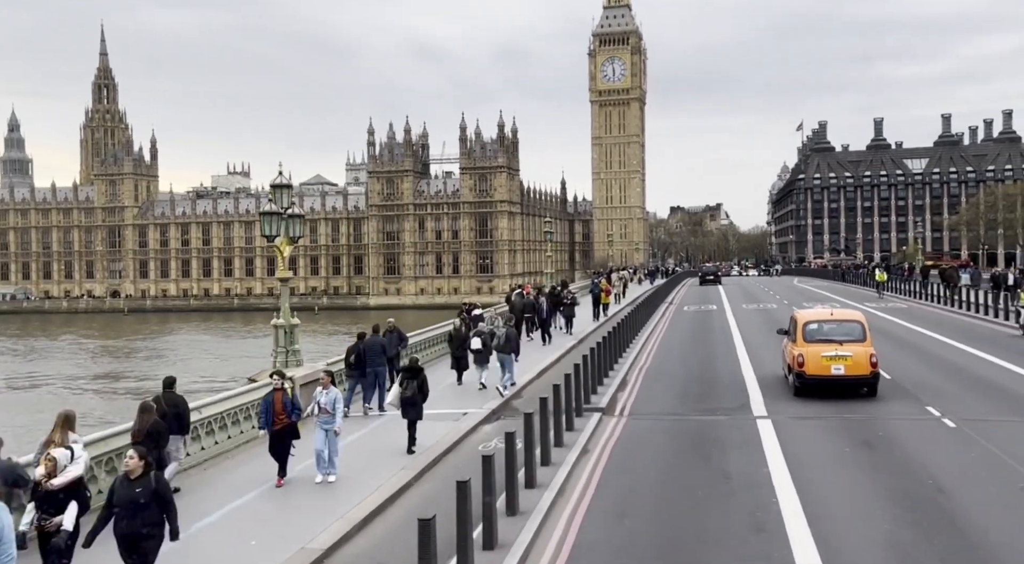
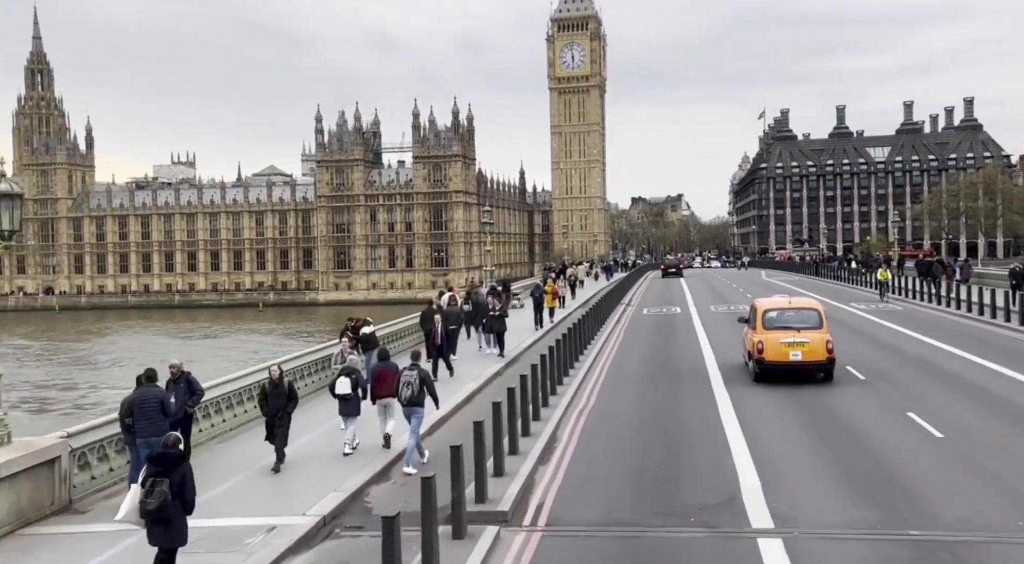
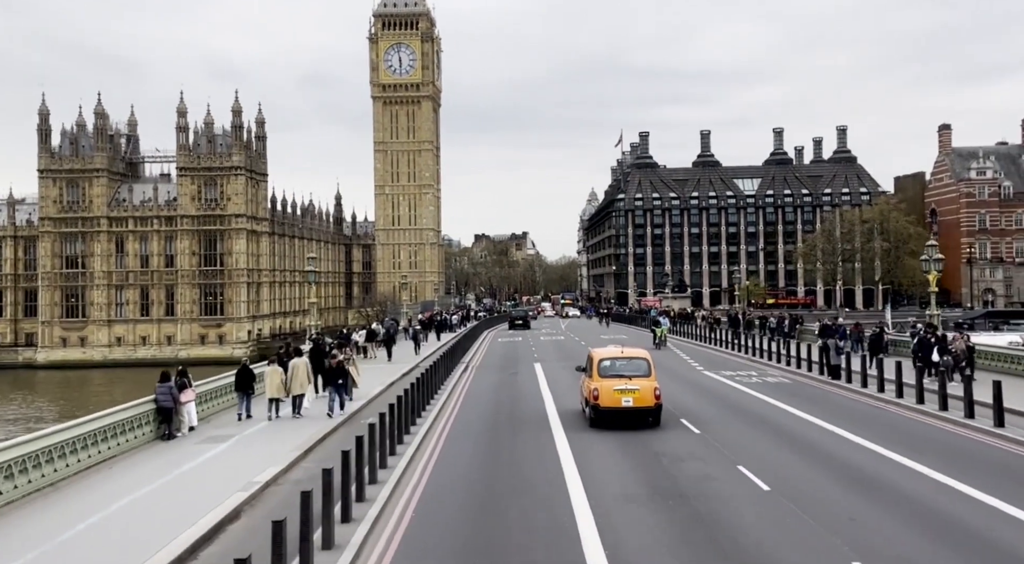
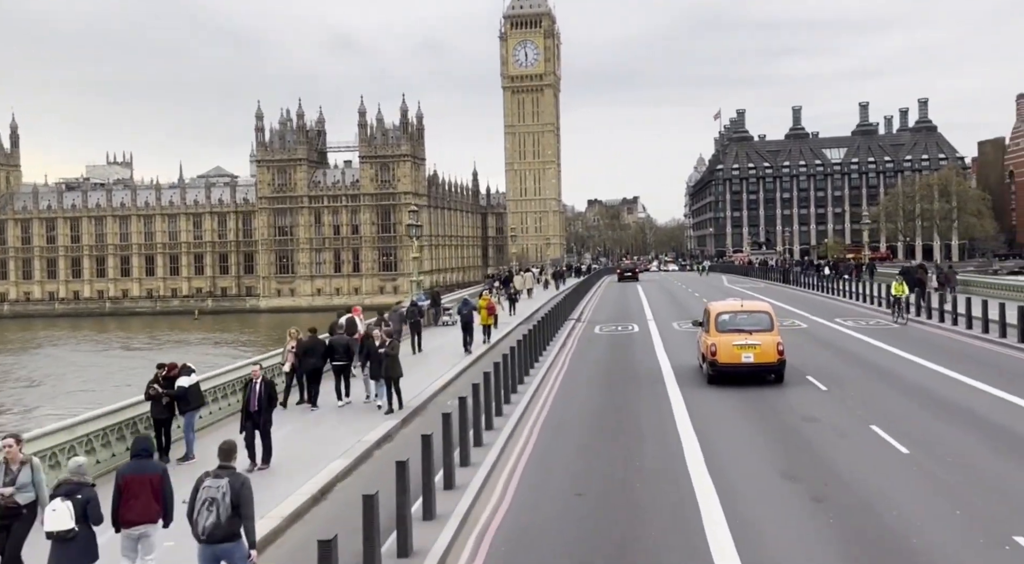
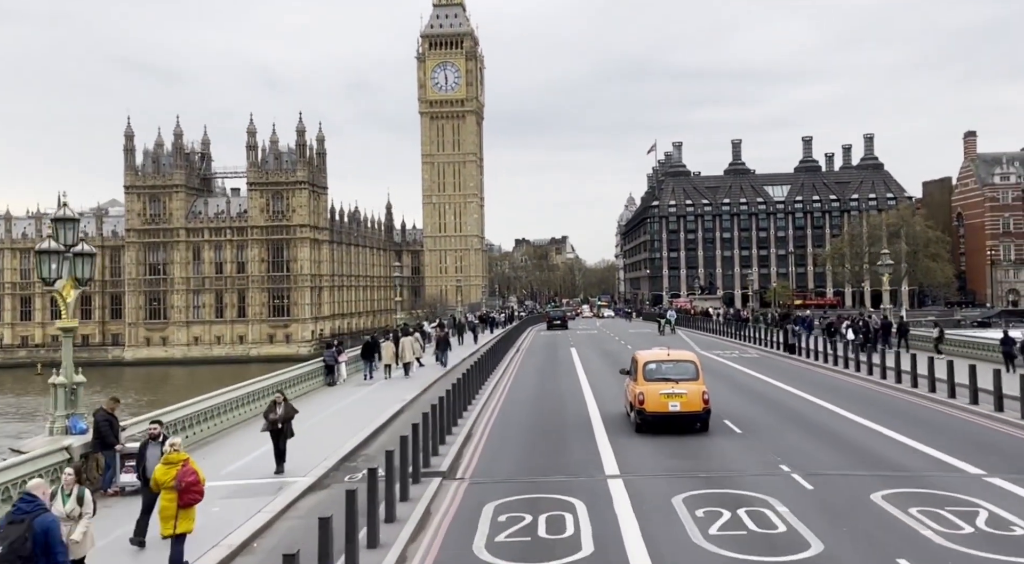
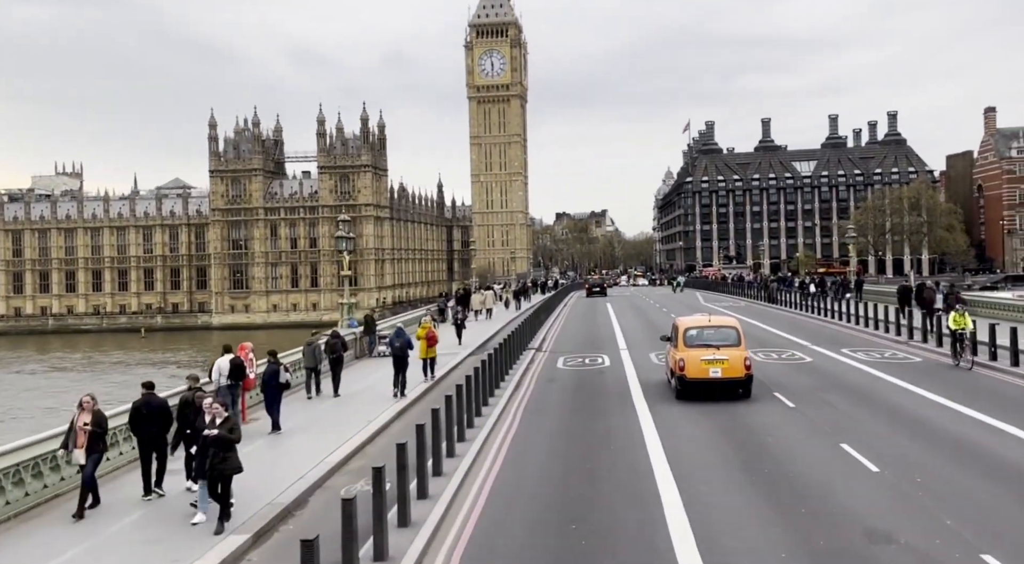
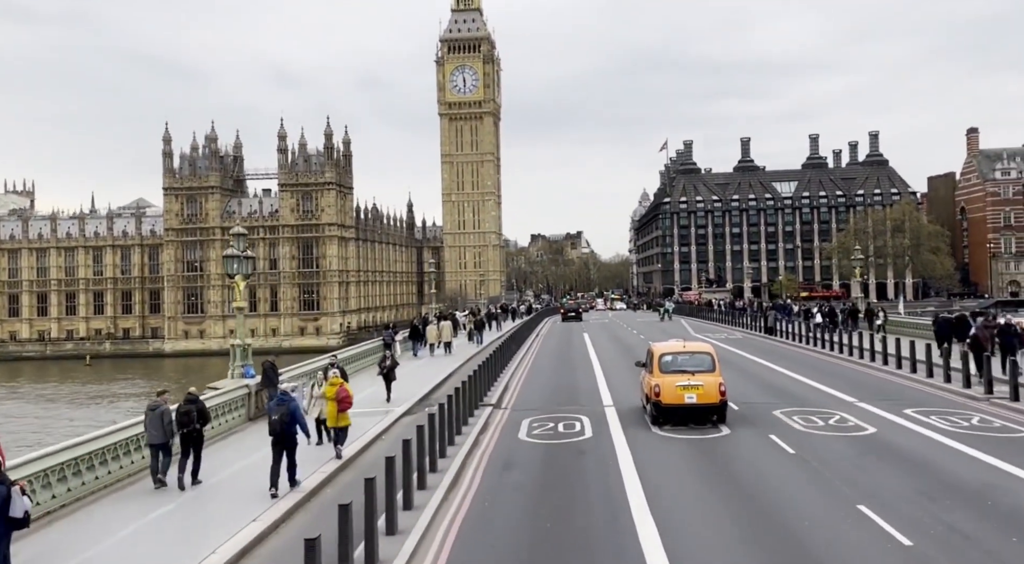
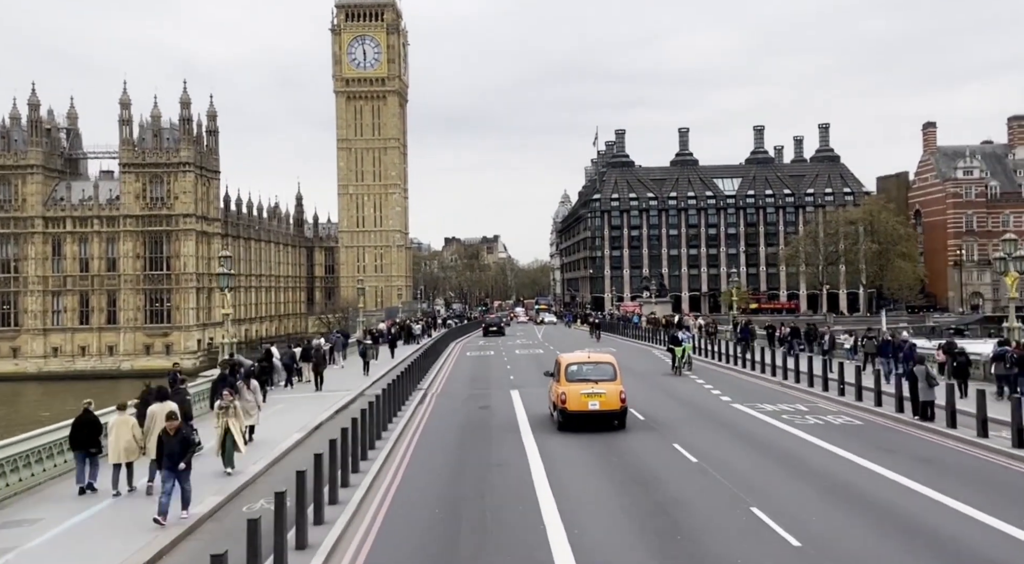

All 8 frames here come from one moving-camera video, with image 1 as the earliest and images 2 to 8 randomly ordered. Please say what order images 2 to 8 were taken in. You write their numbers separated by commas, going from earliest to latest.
2, 4, 6, 7, 5, 3, 8
